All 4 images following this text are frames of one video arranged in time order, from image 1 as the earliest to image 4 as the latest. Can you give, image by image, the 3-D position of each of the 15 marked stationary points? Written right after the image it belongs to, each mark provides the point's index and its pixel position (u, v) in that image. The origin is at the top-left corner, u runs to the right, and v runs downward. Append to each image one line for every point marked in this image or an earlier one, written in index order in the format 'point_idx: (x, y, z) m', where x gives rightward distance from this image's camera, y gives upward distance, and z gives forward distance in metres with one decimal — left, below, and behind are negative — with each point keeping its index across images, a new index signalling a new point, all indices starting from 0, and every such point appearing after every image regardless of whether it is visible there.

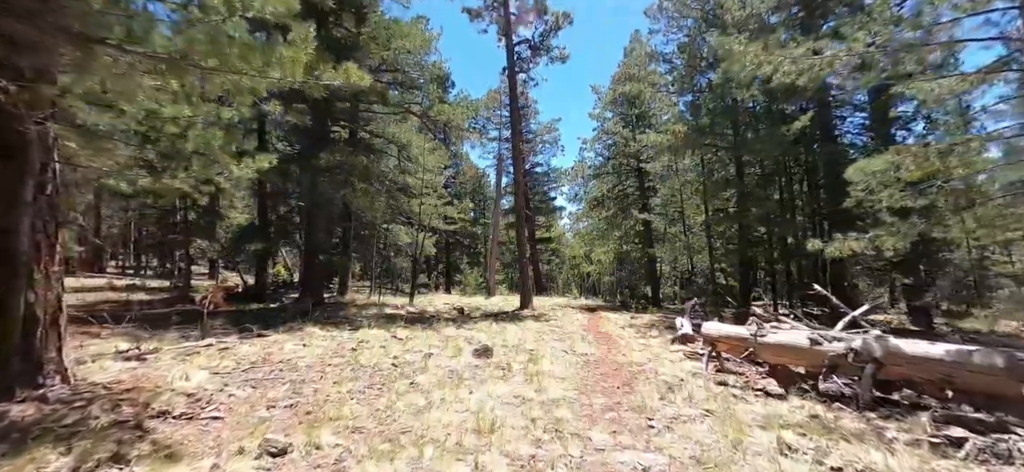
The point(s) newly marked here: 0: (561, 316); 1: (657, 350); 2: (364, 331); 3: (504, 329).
0: (+1.2, -2.0, +10.6) m
1: (+2.0, -1.6, +6.0) m
2: (-2.3, -1.5, +6.7) m
3: (-0.1, -1.7, +7.7) m
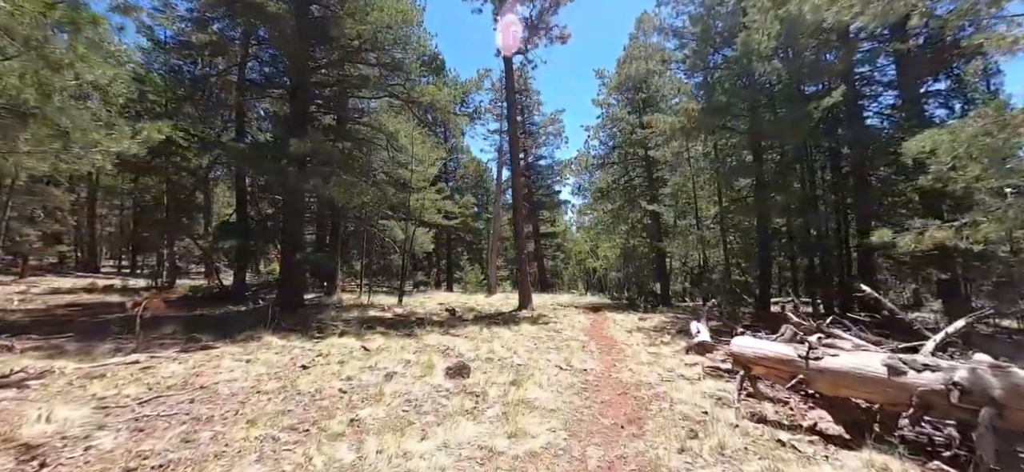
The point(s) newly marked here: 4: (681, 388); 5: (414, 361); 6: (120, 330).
0: (+1.1, -1.8, +9.6) m
1: (+1.9, -1.5, +5.0) m
2: (-2.5, -1.4, +5.9) m
3: (-0.3, -1.6, +6.8) m
4: (+1.6, -1.4, +3.9) m
5: (-1.1, -1.4, +4.7) m
6: (-5.5, -1.3, +6.0) m
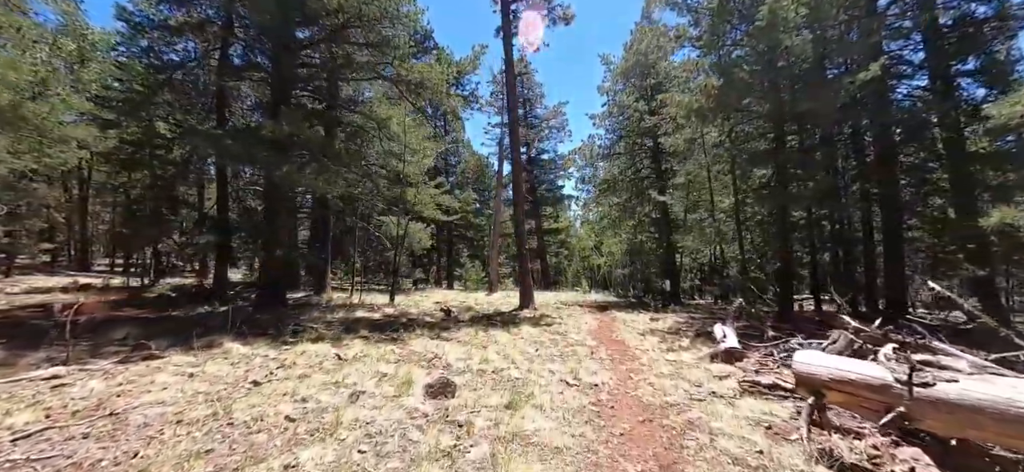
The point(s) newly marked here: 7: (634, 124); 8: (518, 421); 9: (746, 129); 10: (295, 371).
0: (+1.1, -1.7, +8.9) m
1: (+1.8, -1.4, +4.2) m
2: (-2.5, -1.3, +5.1) m
3: (-0.3, -1.5, +6.0) m
4: (+1.5, -1.3, +3.1) m
5: (-1.1, -1.3, +3.9) m
6: (-5.5, -1.2, +5.3) m
7: (+3.8, +3.5, +13.3) m
8: (+0.1, -1.2, +2.8) m
9: (+5.8, +2.7, +10.7) m
10: (-2.0, -1.3, +4.0) m
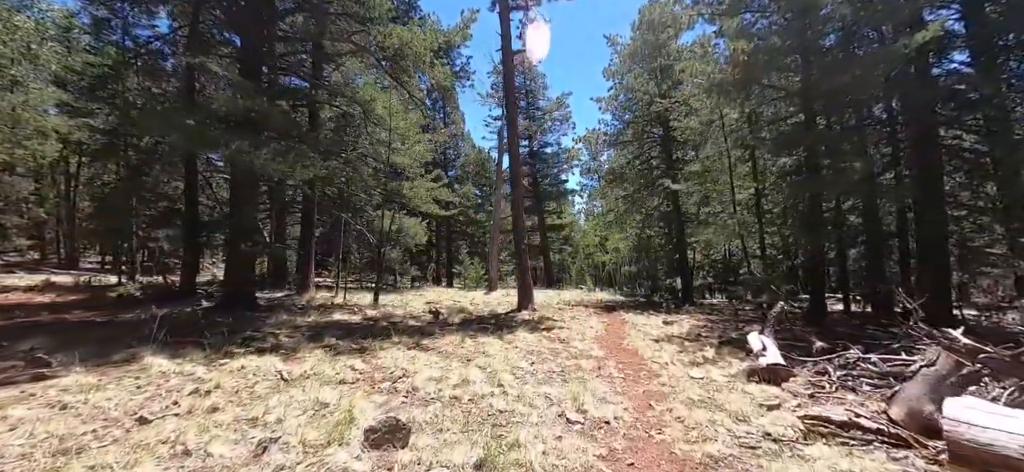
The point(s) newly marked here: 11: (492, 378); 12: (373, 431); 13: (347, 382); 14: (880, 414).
0: (+1.0, -1.6, +7.9) m
1: (+1.7, -1.3, +3.2) m
2: (-2.6, -1.2, +4.1) m
3: (-0.4, -1.4, +5.0) m
4: (+1.4, -1.2, +2.1) m
5: (-1.2, -1.2, +3.0) m
6: (-5.6, -1.1, +4.3) m
7: (+3.8, +3.7, +12.3) m
8: (-0.1, -1.1, +1.8) m
9: (+5.8, +2.8, +9.6) m
10: (-2.2, -1.2, +3.1) m
11: (-0.2, -1.3, +3.8) m
12: (-0.8, -1.1, +2.4) m
13: (-1.4, -1.2, +3.7) m
14: (+2.6, -1.3, +3.1) m
